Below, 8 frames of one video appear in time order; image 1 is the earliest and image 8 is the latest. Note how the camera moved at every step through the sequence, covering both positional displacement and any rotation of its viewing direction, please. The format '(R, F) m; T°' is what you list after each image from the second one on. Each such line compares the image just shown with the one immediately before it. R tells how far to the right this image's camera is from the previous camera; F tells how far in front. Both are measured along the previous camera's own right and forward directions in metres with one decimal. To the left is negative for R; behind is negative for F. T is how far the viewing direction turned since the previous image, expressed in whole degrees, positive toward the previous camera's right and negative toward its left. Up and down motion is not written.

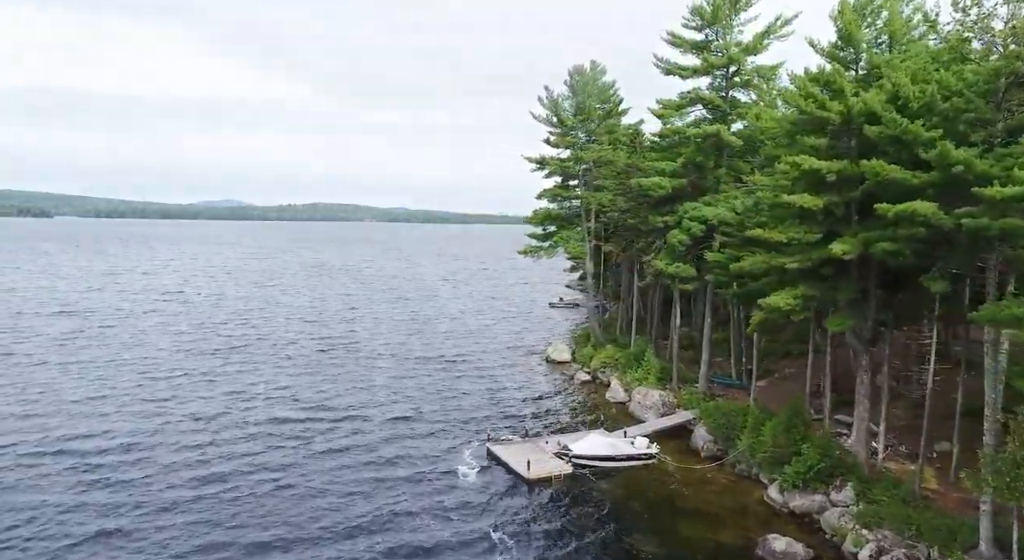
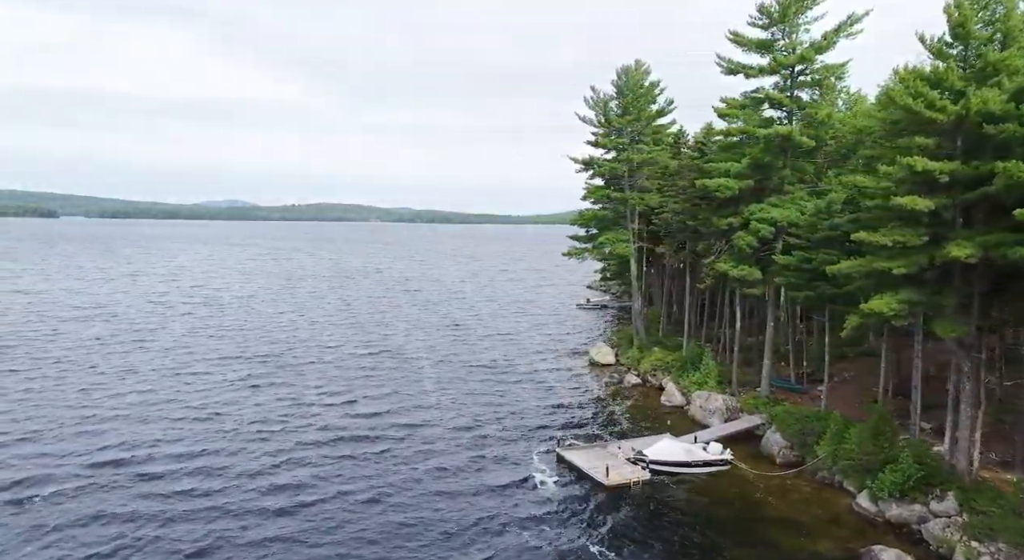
(-2.8, +0.5) m; -1°
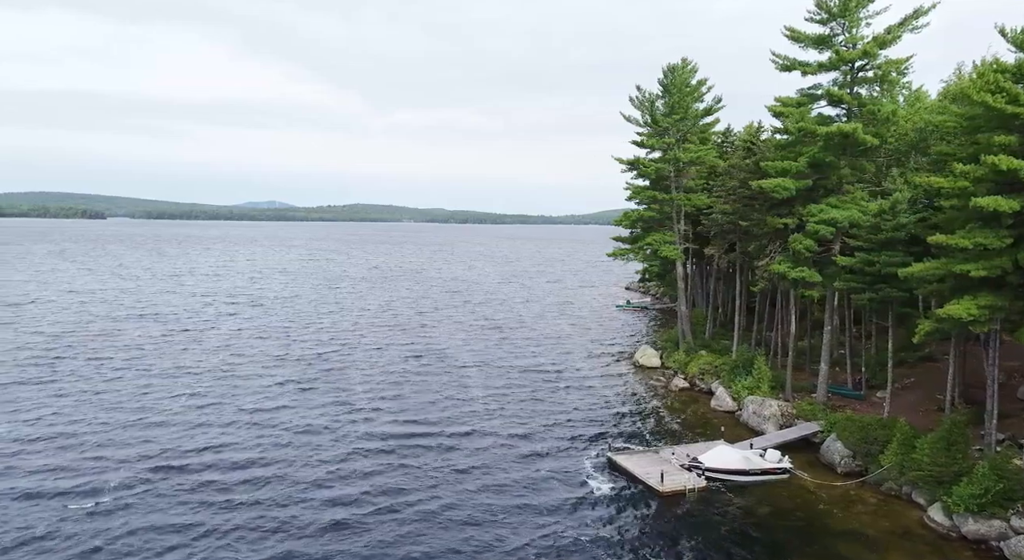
(-0.8, +0.4) m; -3°
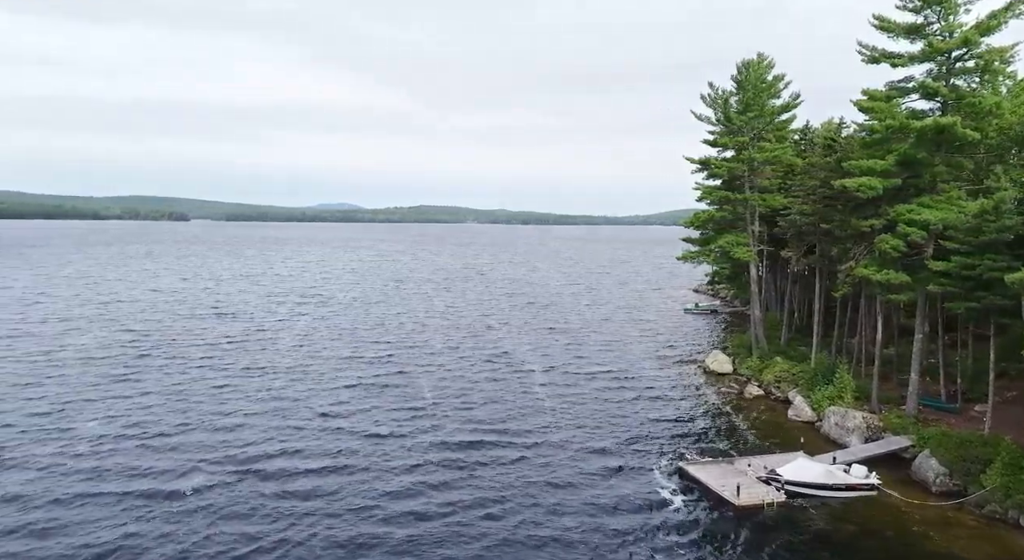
(-0.3, +0.7) m; -5°
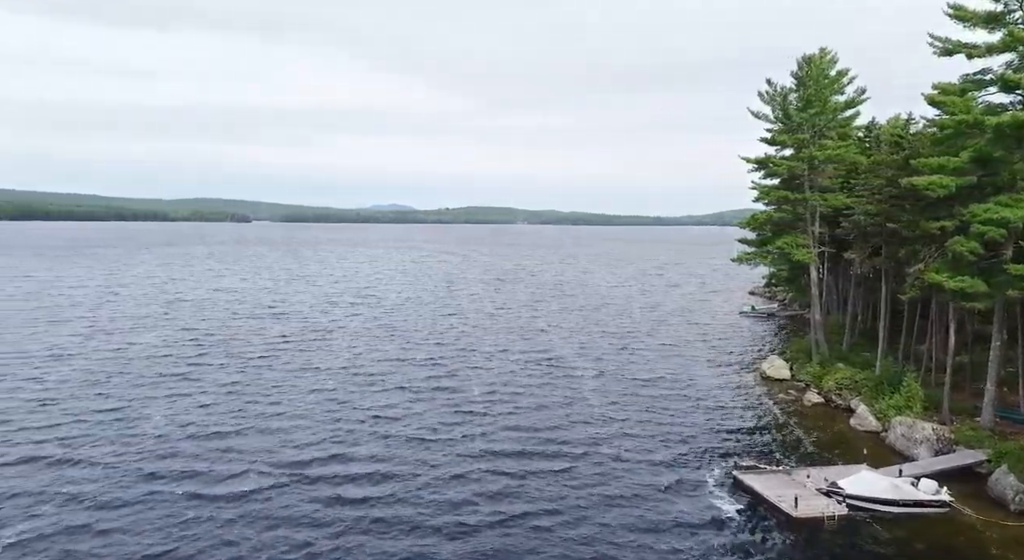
(+0.1, +0.6) m; -4°
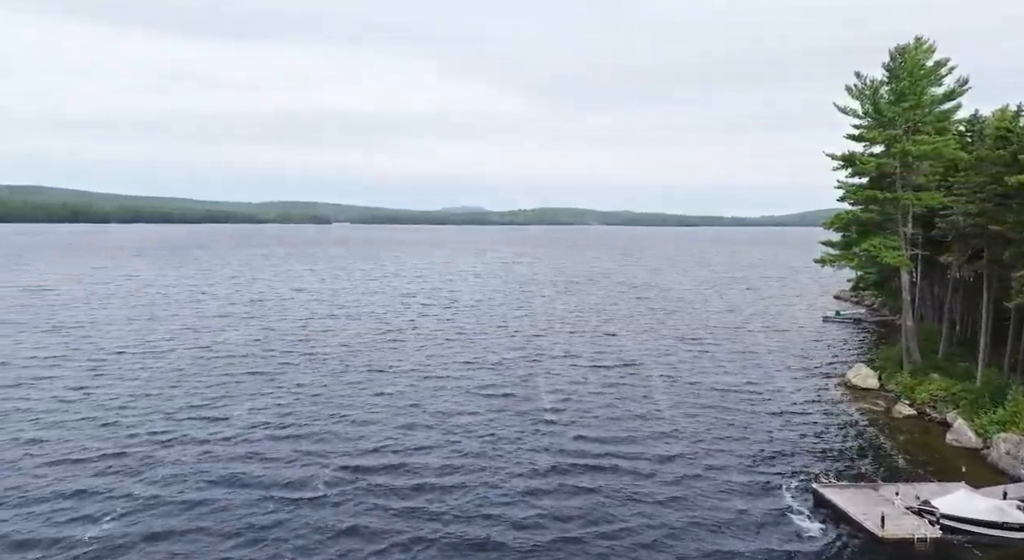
(+0.1, +0.7) m; -6°
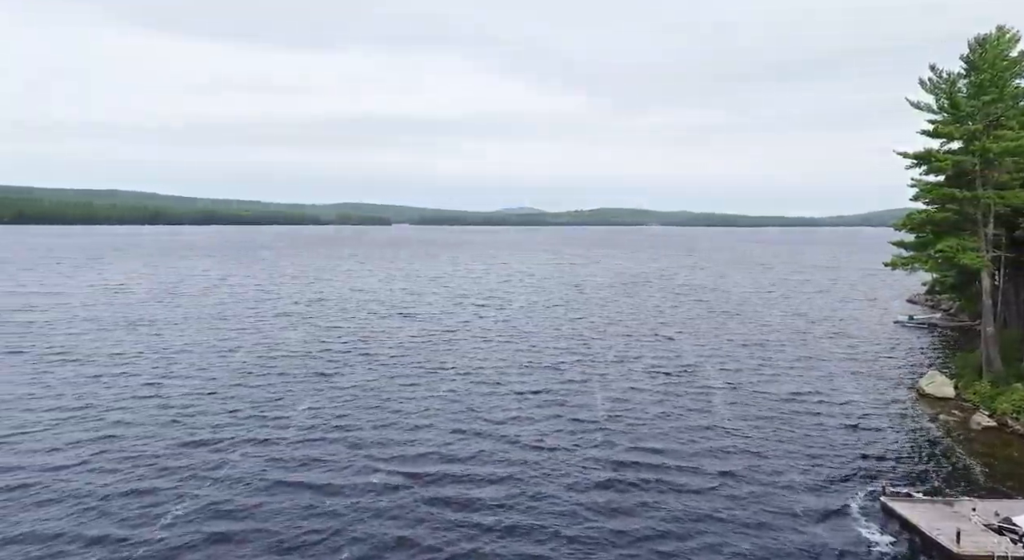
(+0.1, +0.4) m; -5°
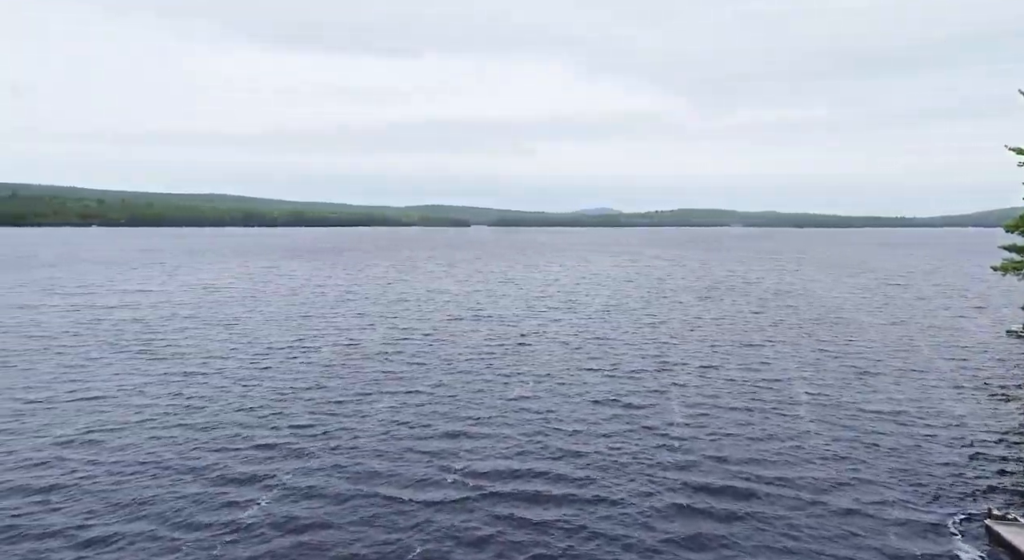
(+0.3, +0.9) m; -6°
